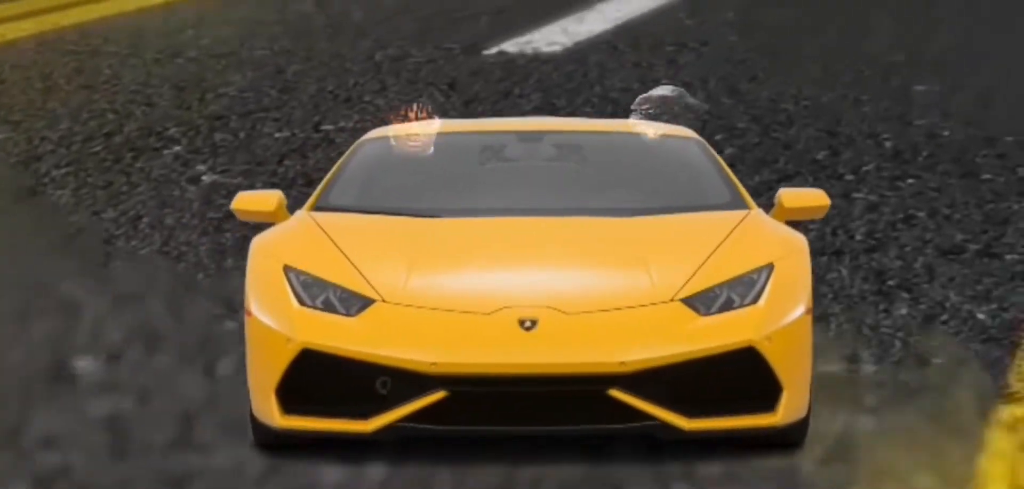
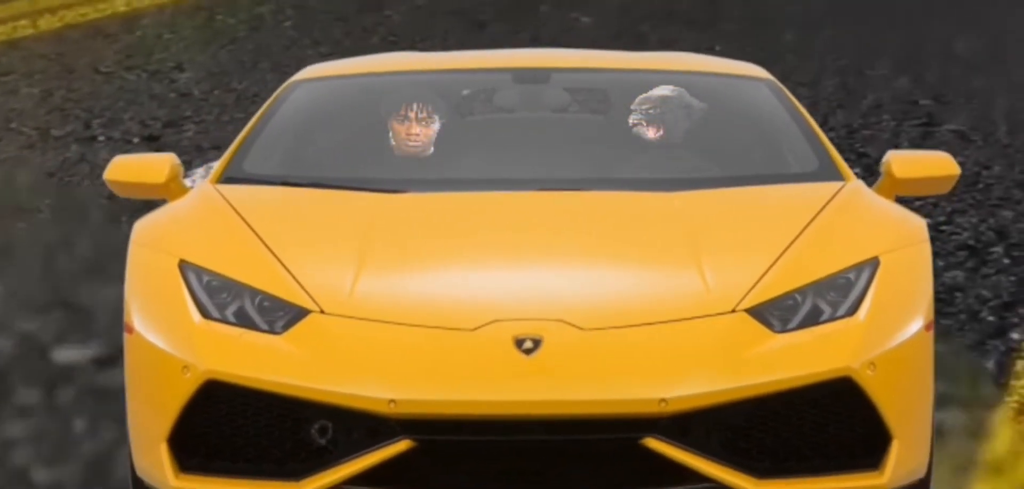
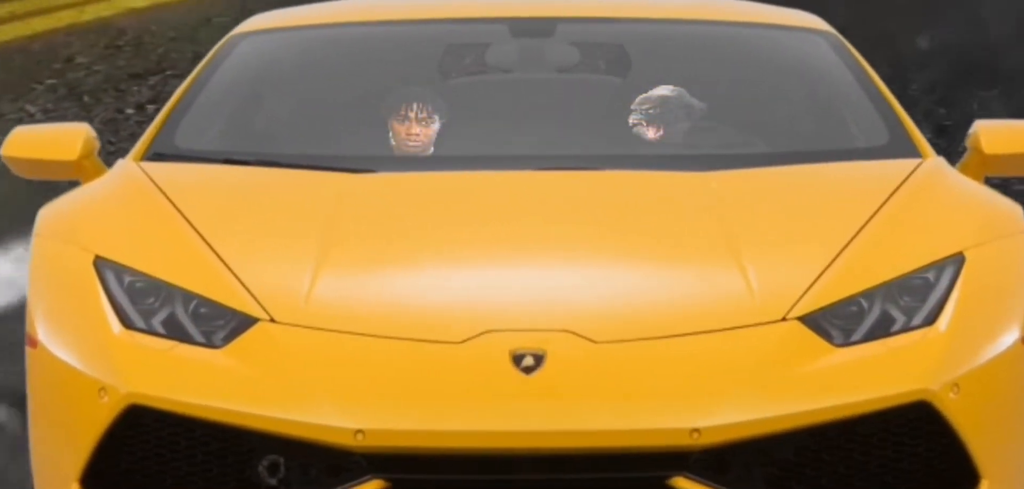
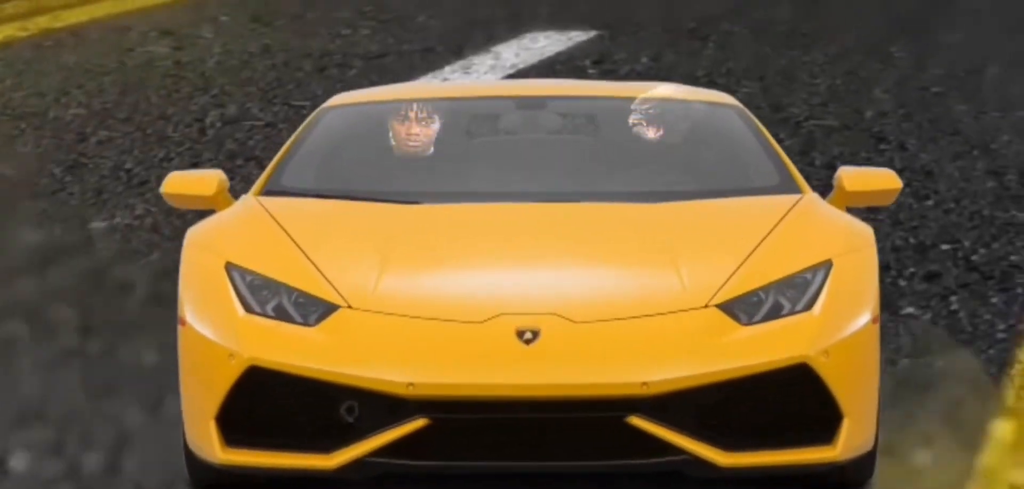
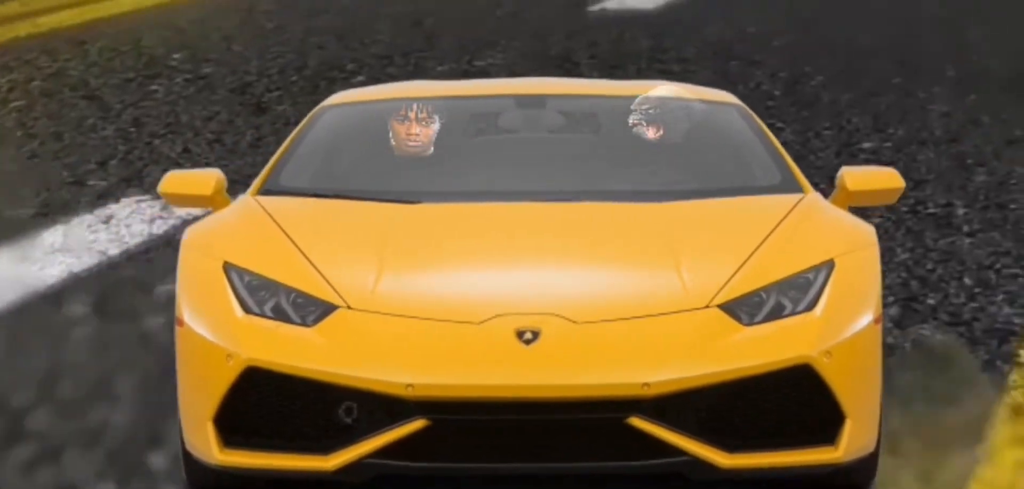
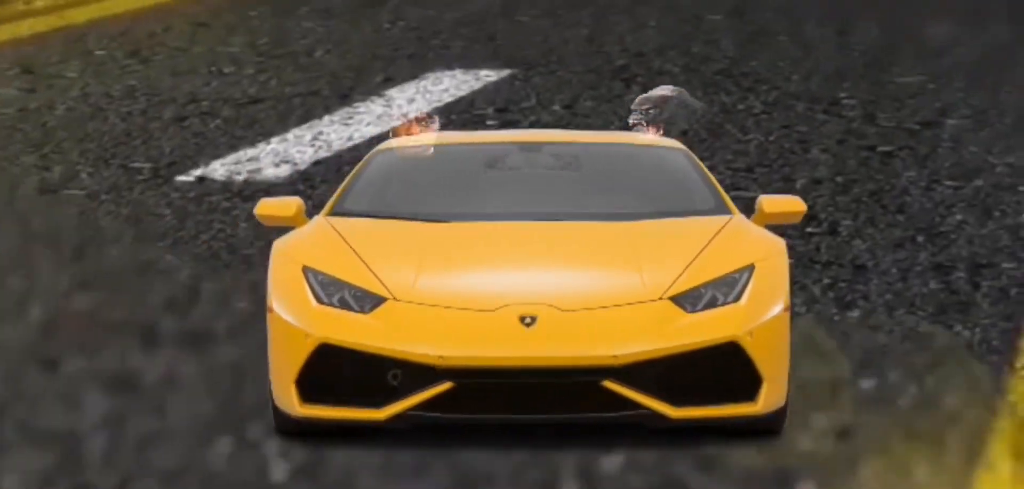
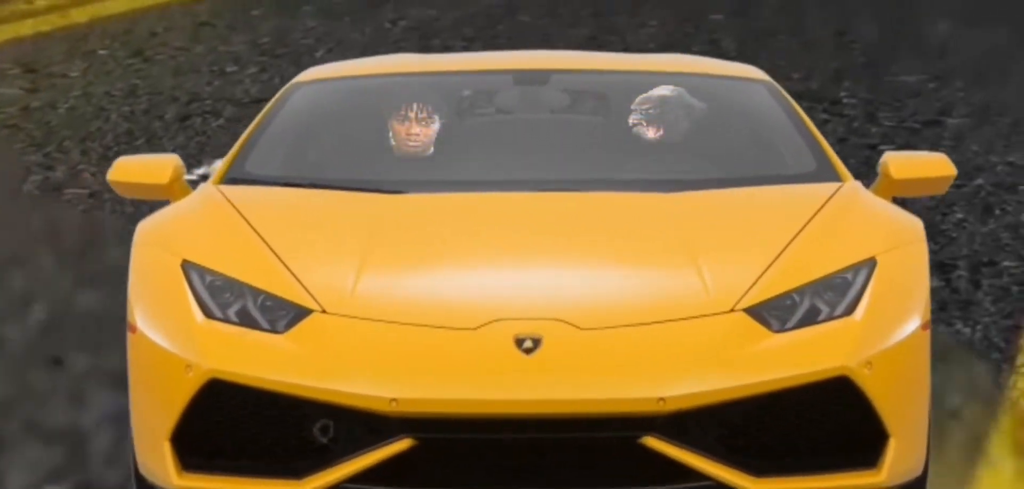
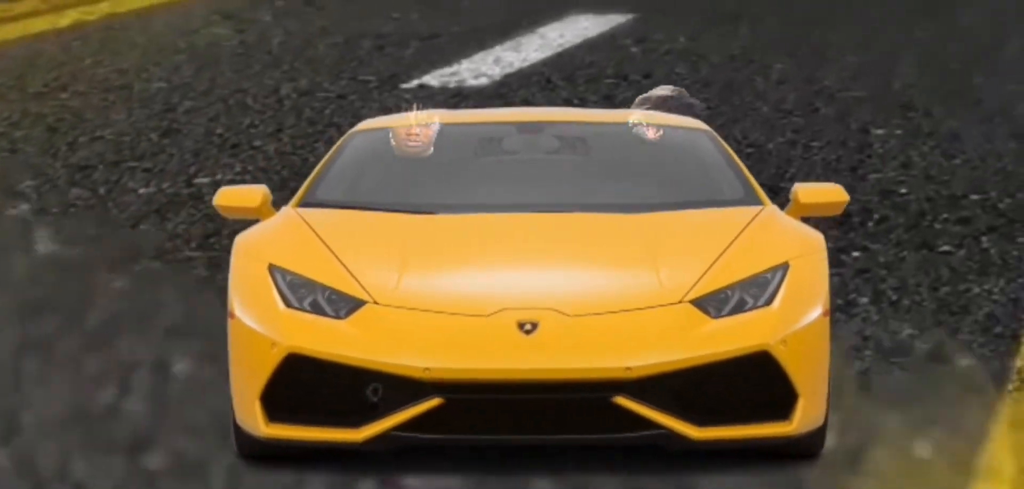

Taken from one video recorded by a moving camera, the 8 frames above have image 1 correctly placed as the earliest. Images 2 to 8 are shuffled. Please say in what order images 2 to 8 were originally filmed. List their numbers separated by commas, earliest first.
4, 7, 3, 2, 5, 8, 6
